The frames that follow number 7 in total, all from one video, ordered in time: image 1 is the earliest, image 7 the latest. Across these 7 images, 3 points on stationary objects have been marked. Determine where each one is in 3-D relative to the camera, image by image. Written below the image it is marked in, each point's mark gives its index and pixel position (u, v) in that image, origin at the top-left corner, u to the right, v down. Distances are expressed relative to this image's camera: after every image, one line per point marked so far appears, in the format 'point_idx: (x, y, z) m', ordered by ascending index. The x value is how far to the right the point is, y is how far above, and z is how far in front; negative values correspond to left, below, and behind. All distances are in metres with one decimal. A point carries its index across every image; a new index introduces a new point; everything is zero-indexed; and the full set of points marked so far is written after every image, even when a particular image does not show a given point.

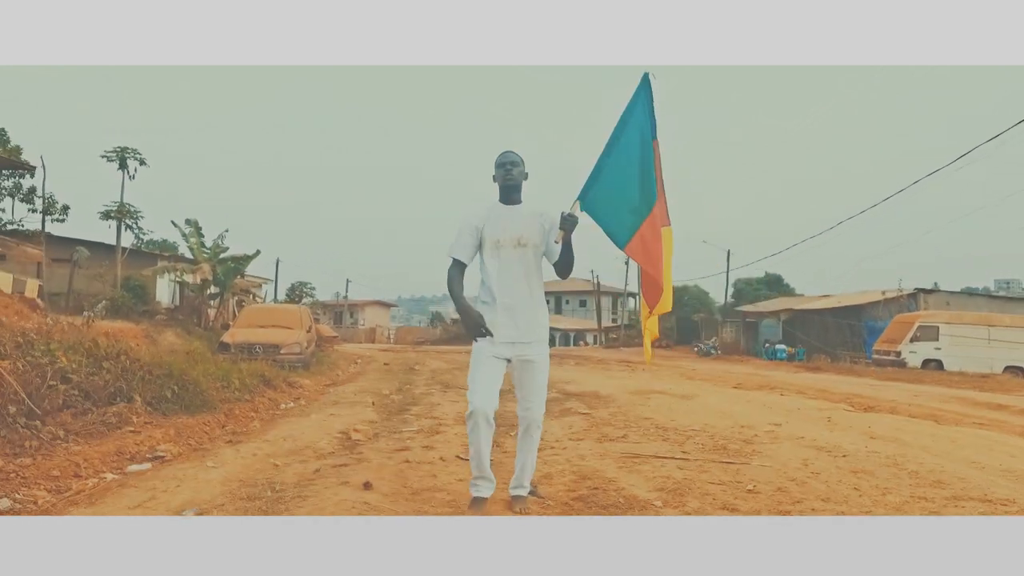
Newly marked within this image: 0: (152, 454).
0: (-2.7, -1.2, +5.4) m
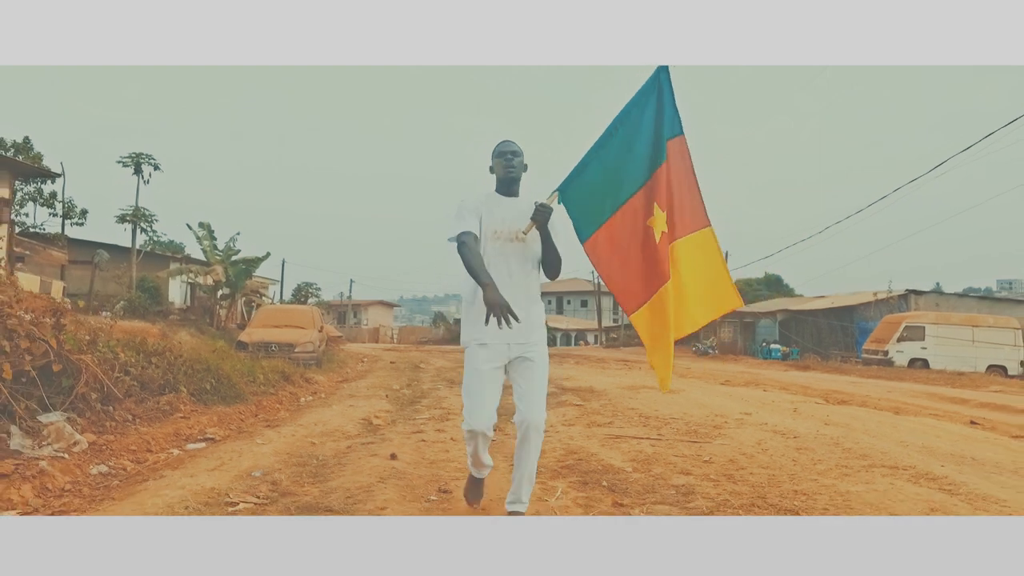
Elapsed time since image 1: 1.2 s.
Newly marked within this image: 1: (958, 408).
0: (-2.7, -1.3, +6.3) m
1: (+6.2, -1.7, +10.1) m
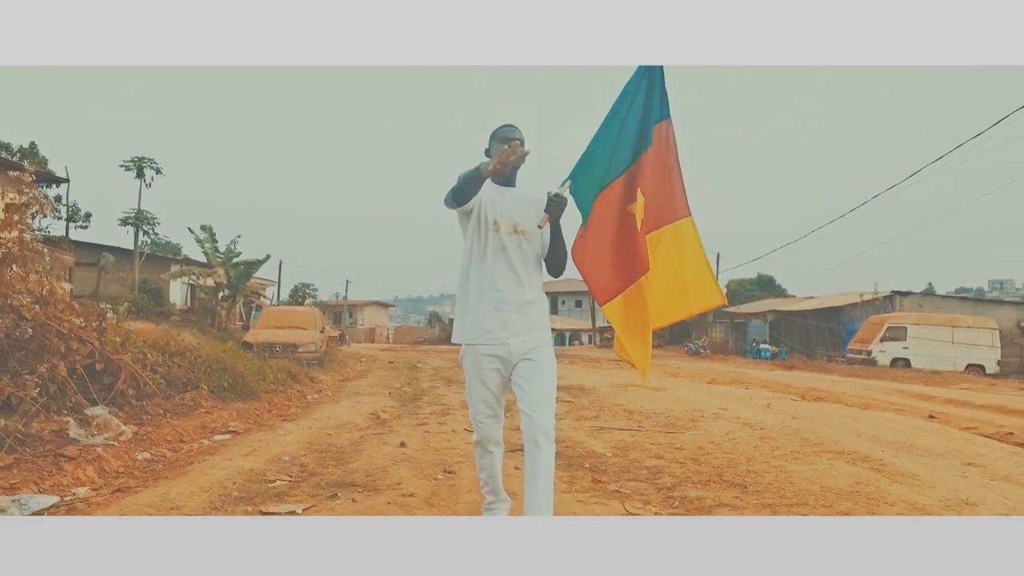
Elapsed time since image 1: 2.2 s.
0: (-2.7, -1.3, +7.0) m
1: (+6.2, -1.7, +10.9) m
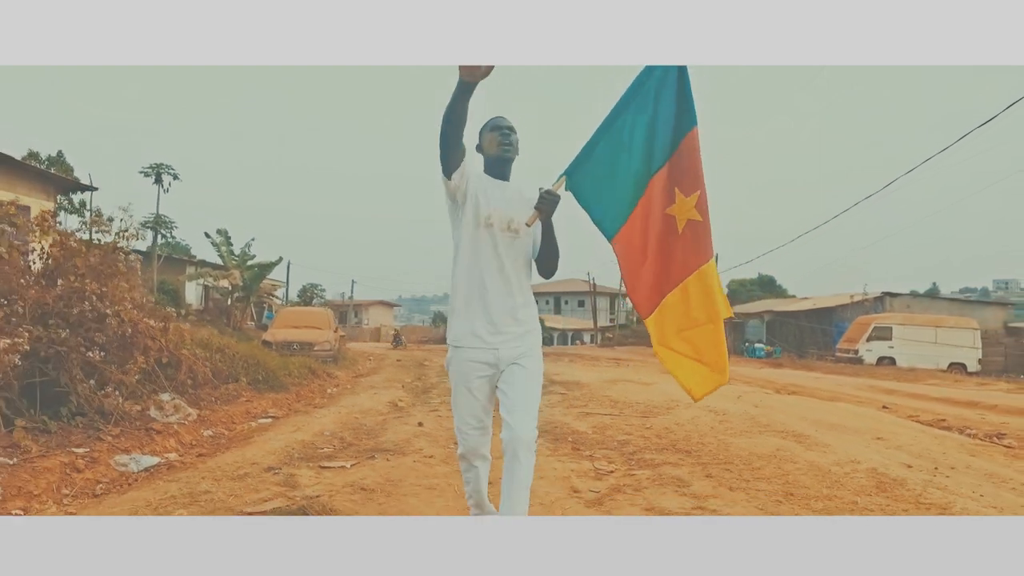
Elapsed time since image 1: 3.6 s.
0: (-2.8, -1.4, +8.2) m
1: (+6.2, -1.8, +12.0) m
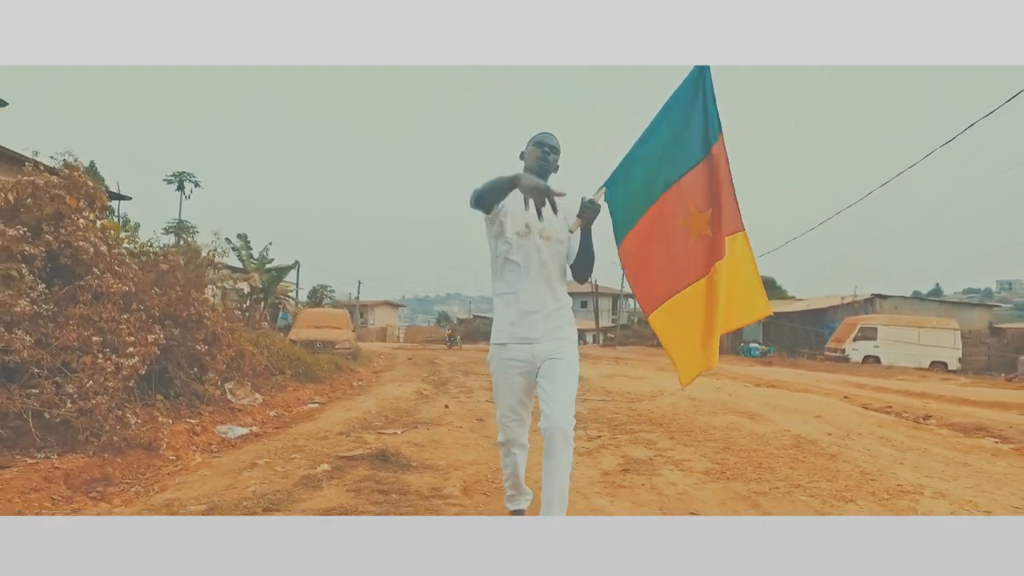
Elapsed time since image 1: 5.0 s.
0: (-2.6, -1.5, +9.7) m
1: (+6.3, -1.9, +13.5) m
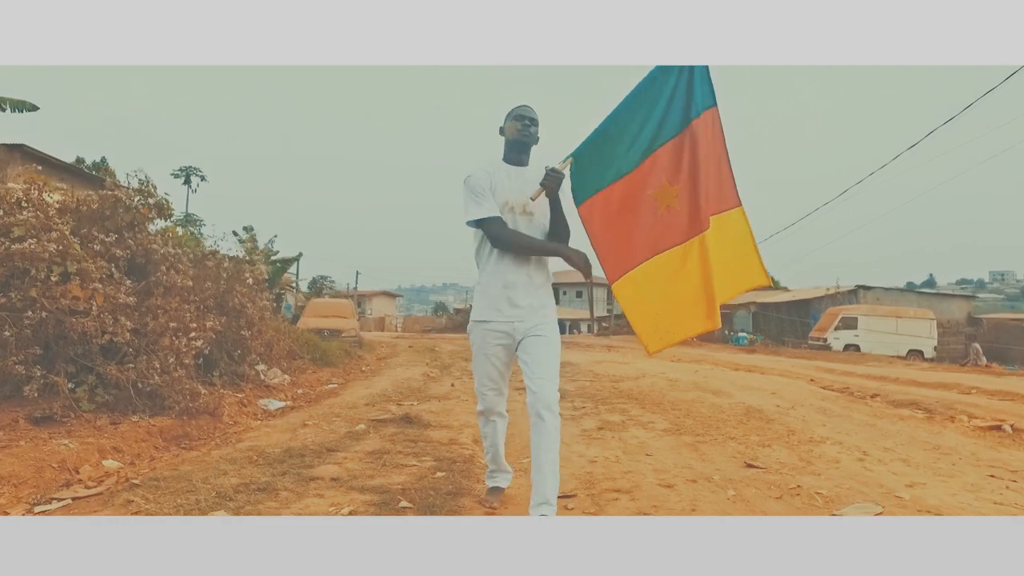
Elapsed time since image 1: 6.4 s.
0: (-2.7, -1.4, +10.9) m
1: (+6.2, -1.7, +14.7) m
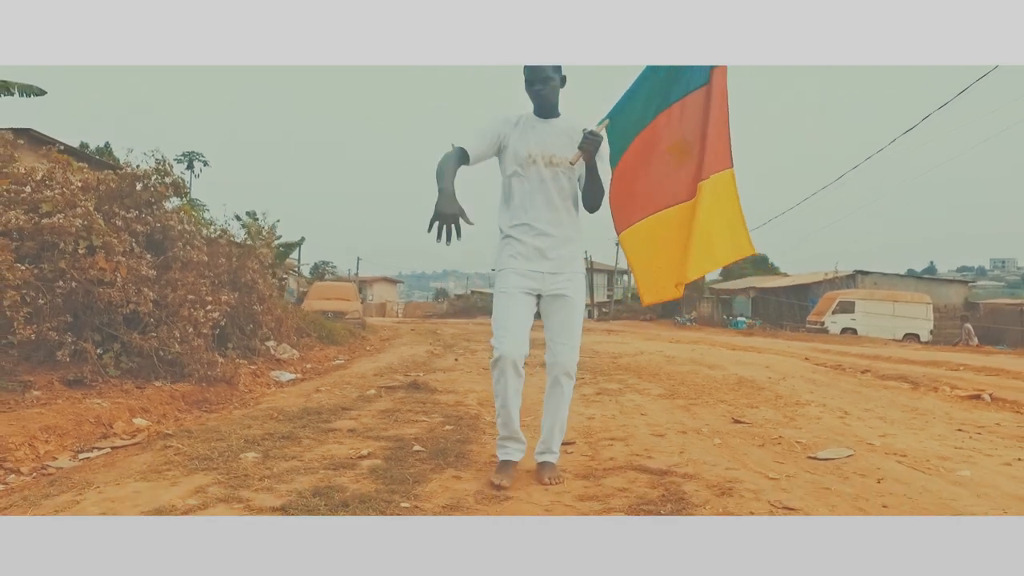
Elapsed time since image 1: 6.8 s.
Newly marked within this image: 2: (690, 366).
0: (-2.6, -1.1, +11.2) m
1: (+6.3, -1.4, +15.0) m
2: (+2.1, -0.9, +8.8) m
